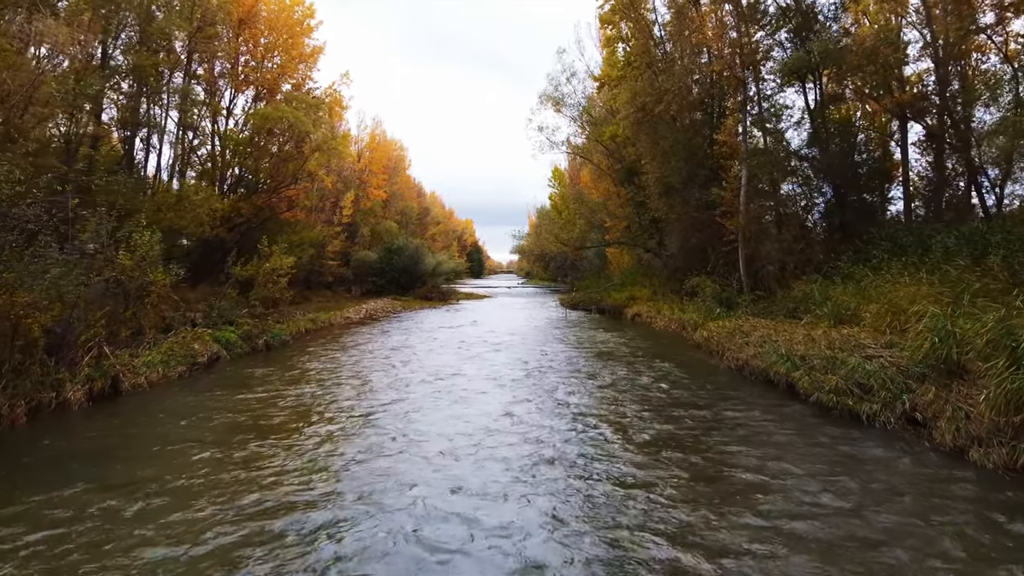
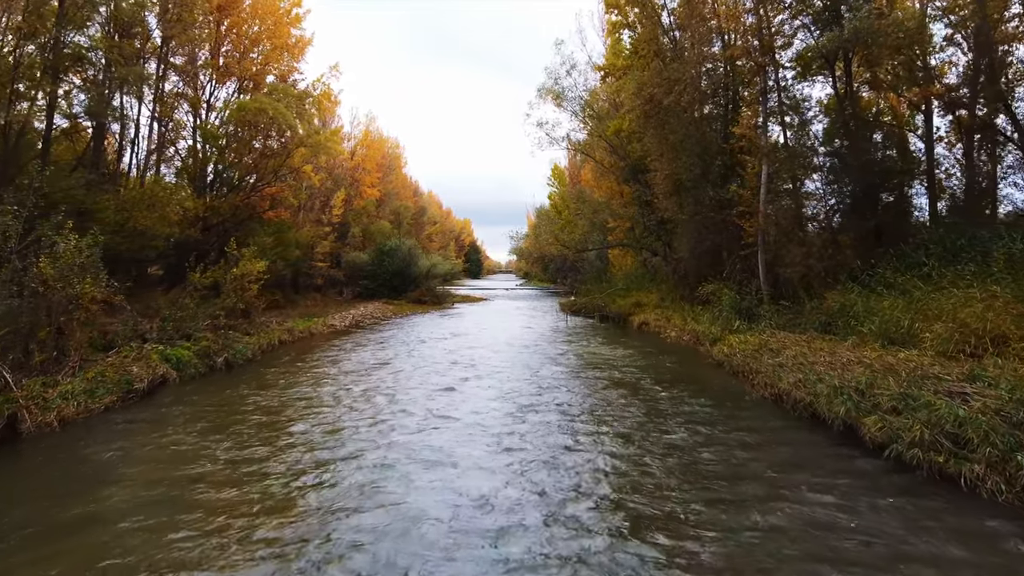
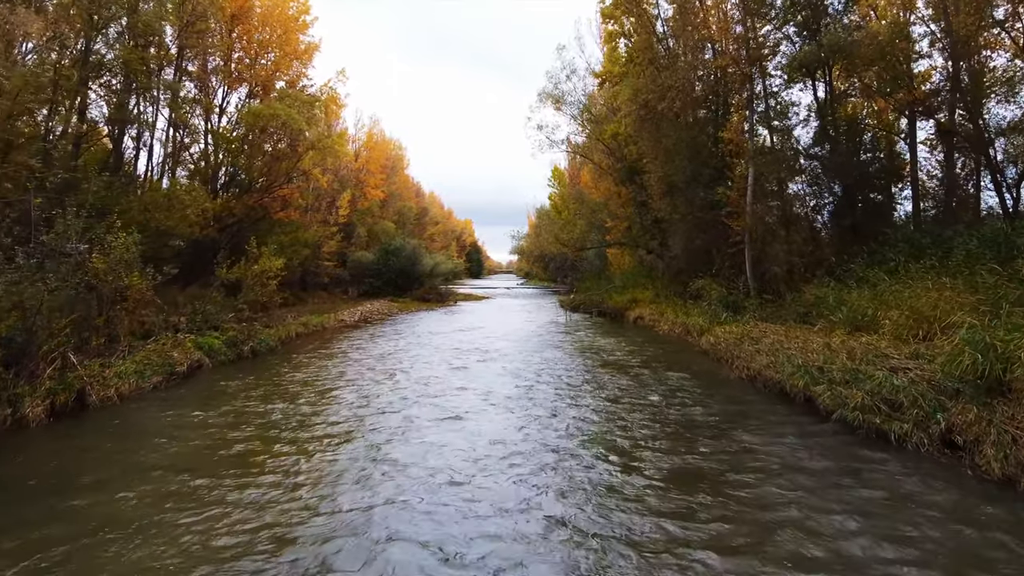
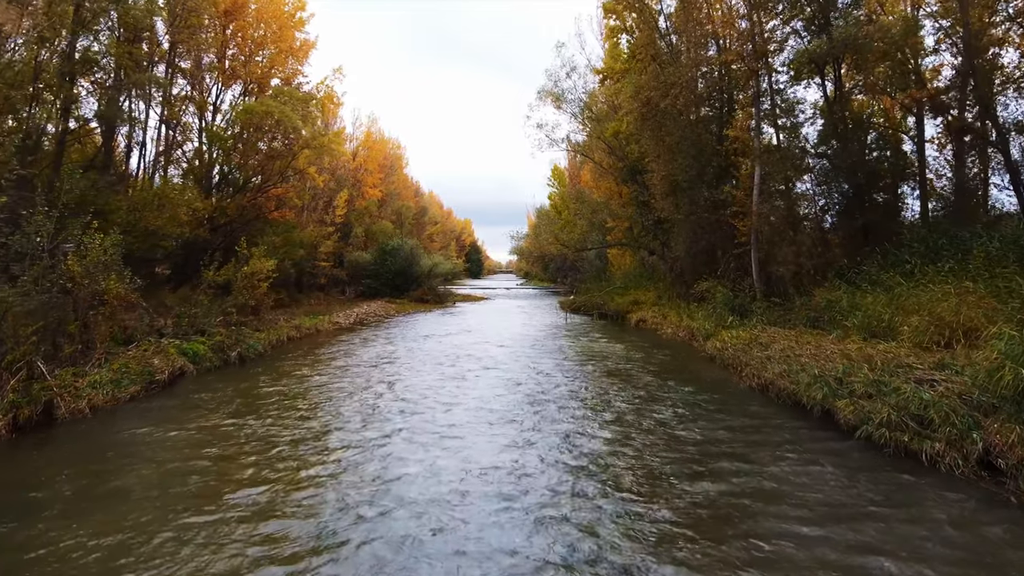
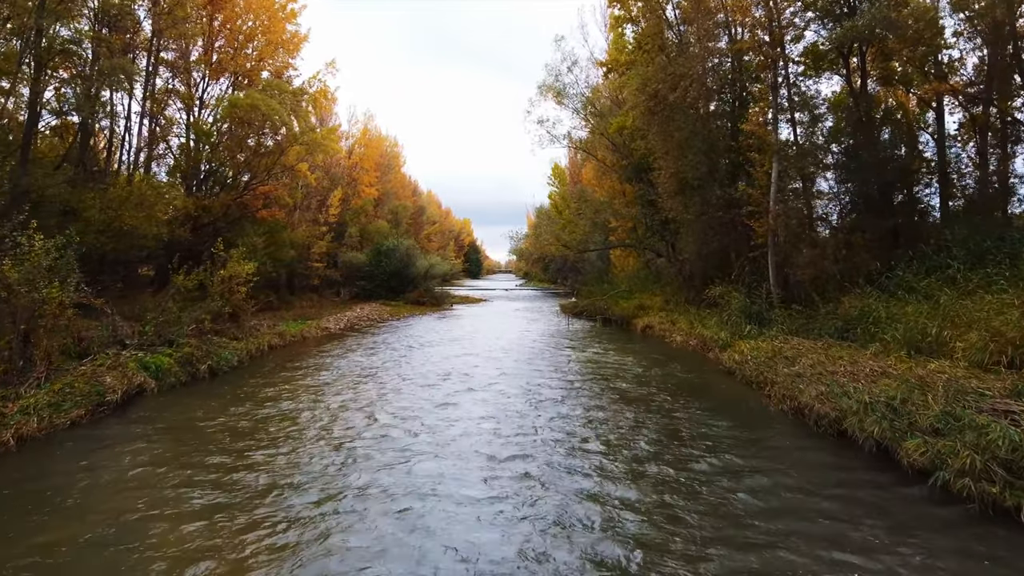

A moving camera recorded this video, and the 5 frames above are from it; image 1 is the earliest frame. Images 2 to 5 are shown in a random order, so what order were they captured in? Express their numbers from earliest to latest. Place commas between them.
3, 4, 2, 5
